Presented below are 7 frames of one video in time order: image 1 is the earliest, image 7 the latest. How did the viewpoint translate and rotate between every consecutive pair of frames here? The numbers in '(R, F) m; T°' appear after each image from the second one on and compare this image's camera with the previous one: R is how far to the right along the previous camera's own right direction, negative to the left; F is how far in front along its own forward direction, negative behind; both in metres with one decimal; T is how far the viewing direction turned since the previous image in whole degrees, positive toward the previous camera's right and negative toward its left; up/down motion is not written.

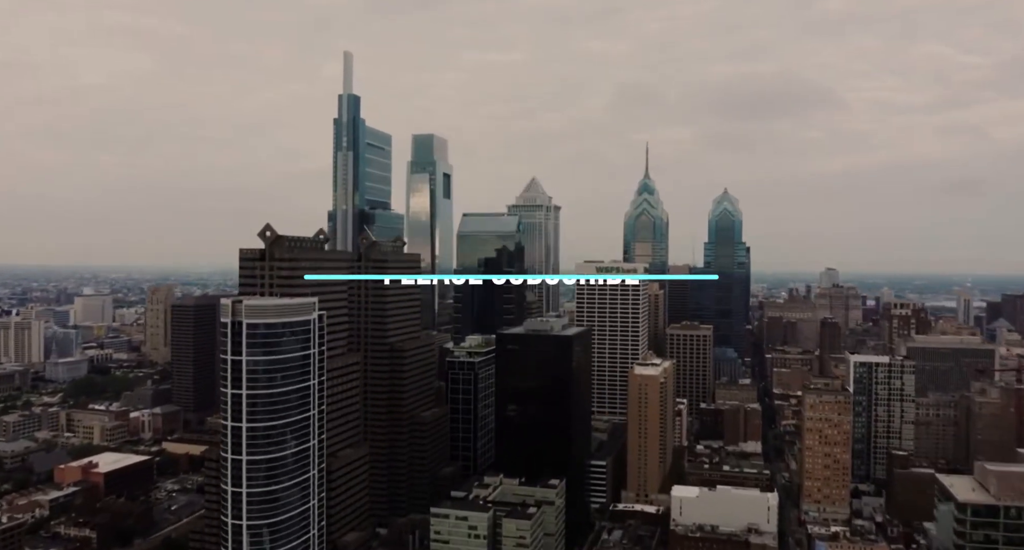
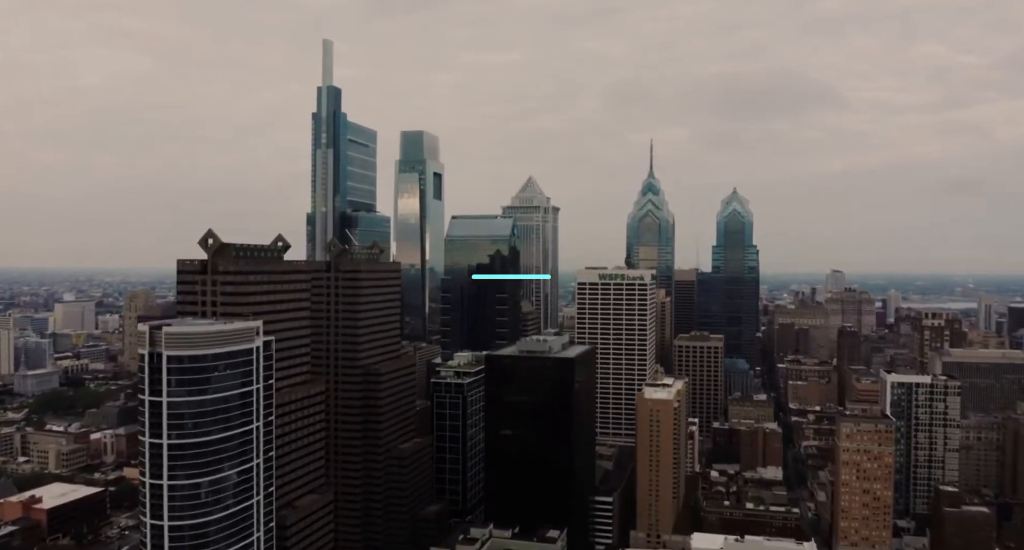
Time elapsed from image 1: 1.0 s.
(+0.3, +5.3) m; 0°
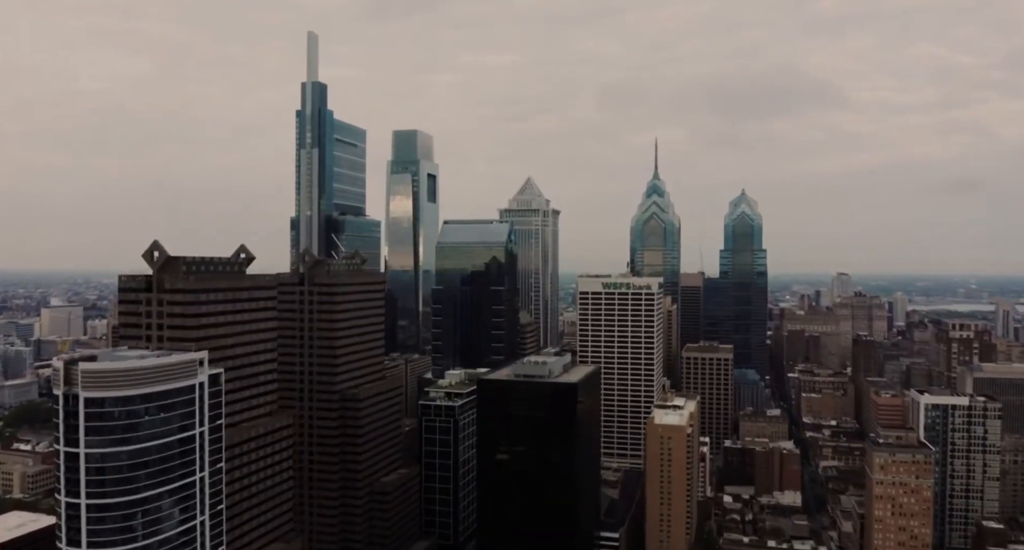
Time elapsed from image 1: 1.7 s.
(+0.2, +3.7) m; 0°
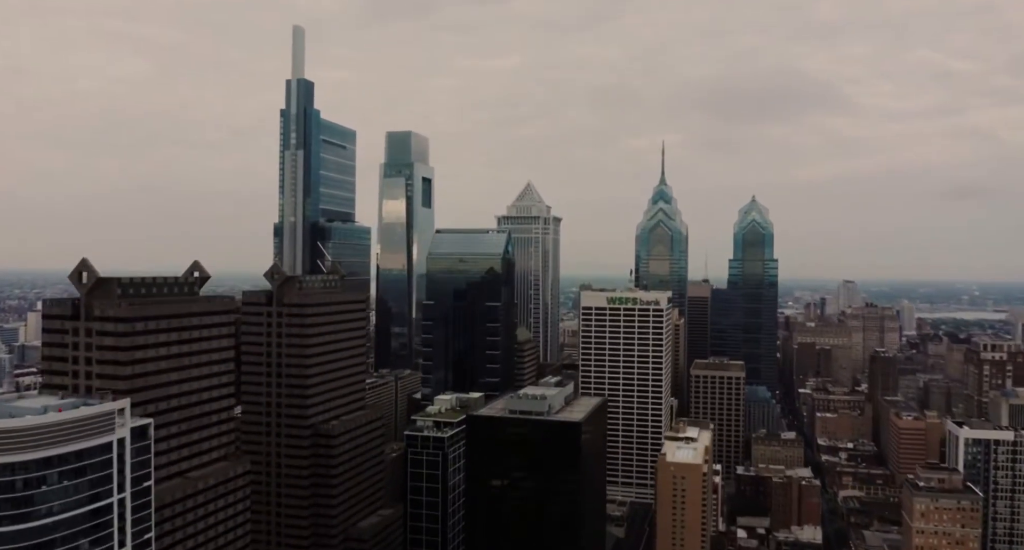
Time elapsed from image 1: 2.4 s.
(+0.2, +3.7) m; 0°
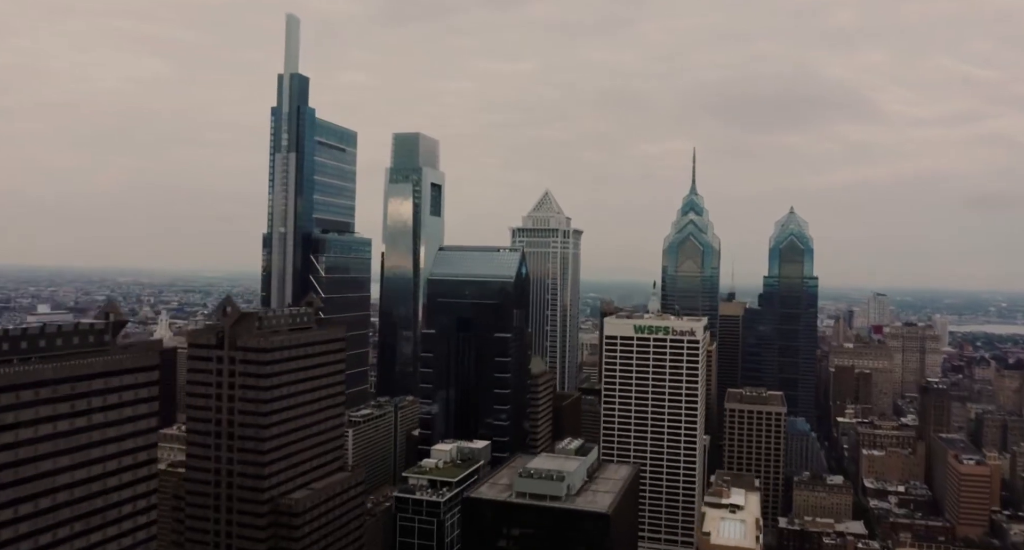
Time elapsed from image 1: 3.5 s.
(+0.2, +5.7) m; -1°
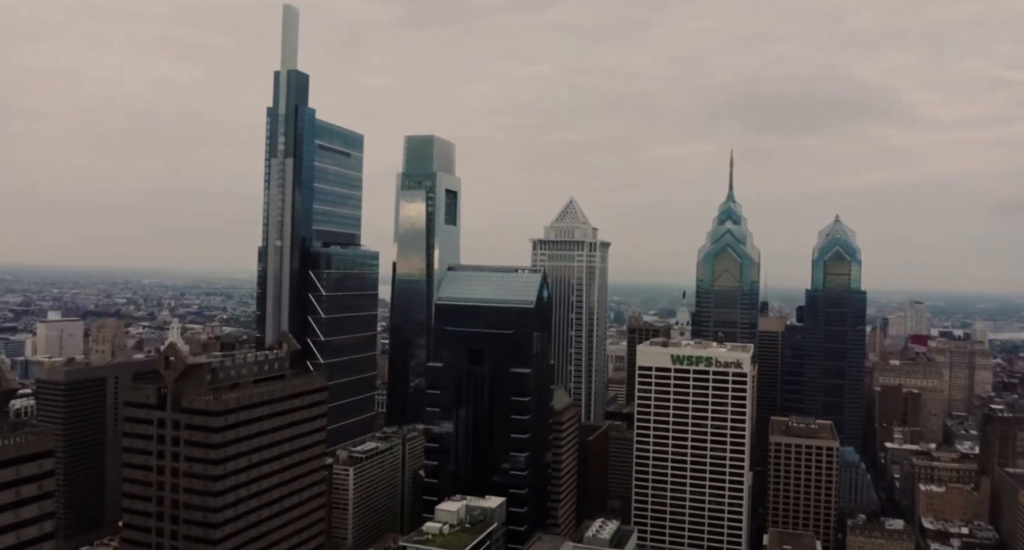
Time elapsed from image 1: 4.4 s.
(+0.1, +4.8) m; -2°
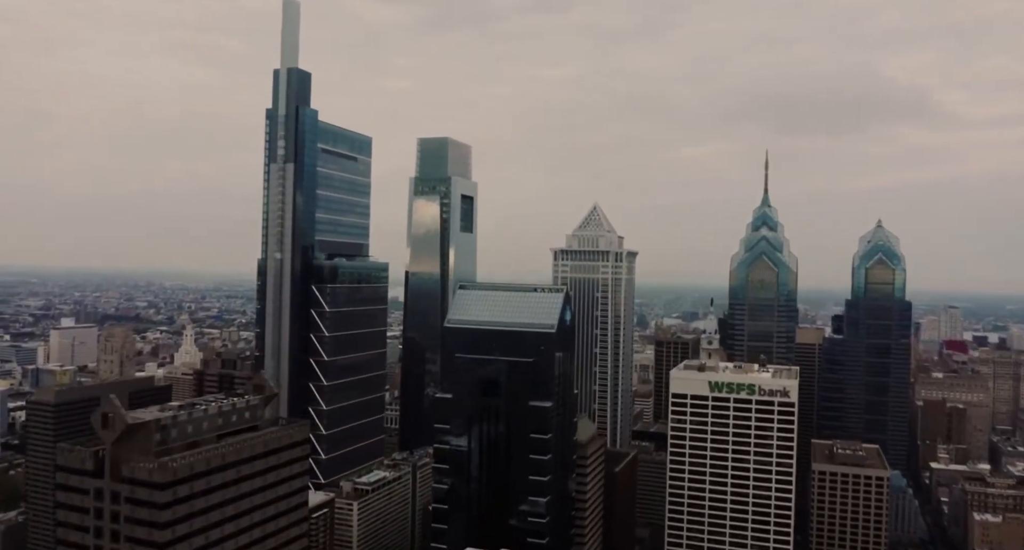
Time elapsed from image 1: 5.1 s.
(+0.1, +3.5) m; -1°
